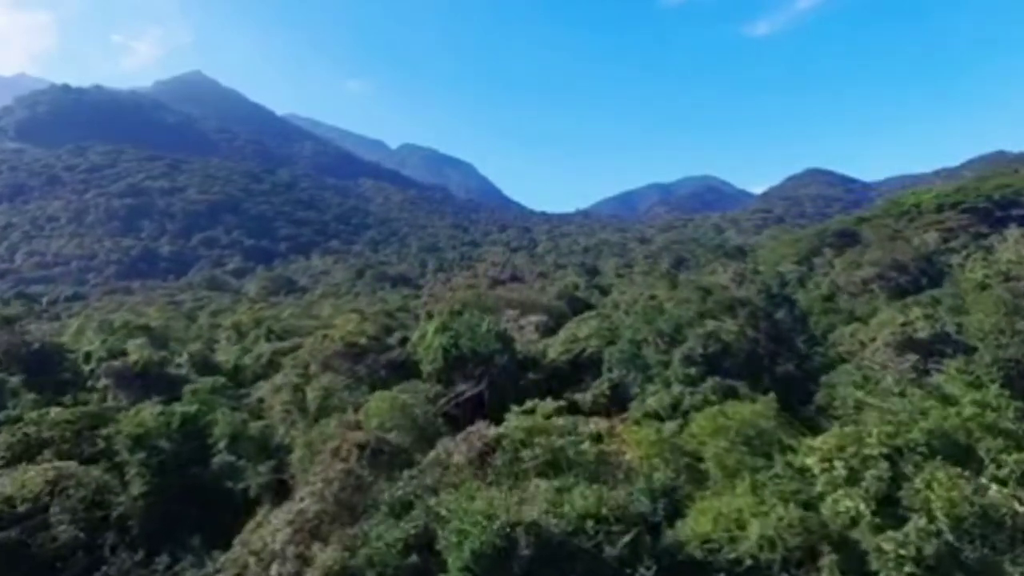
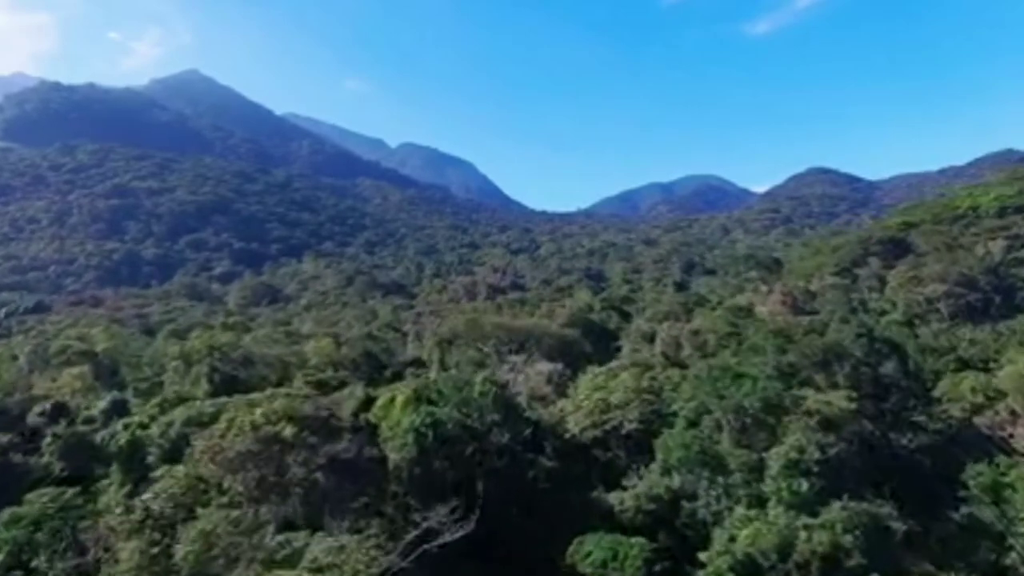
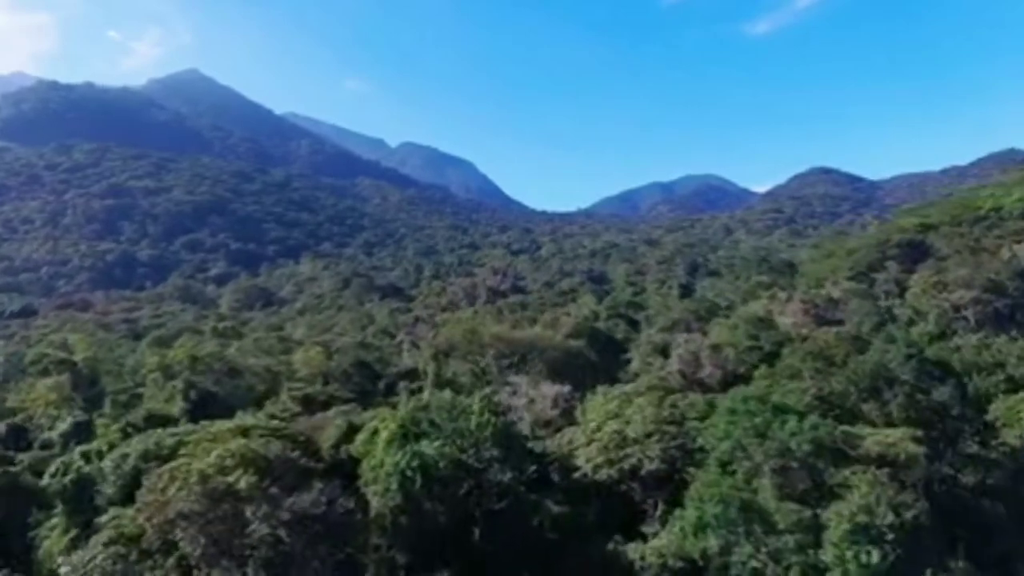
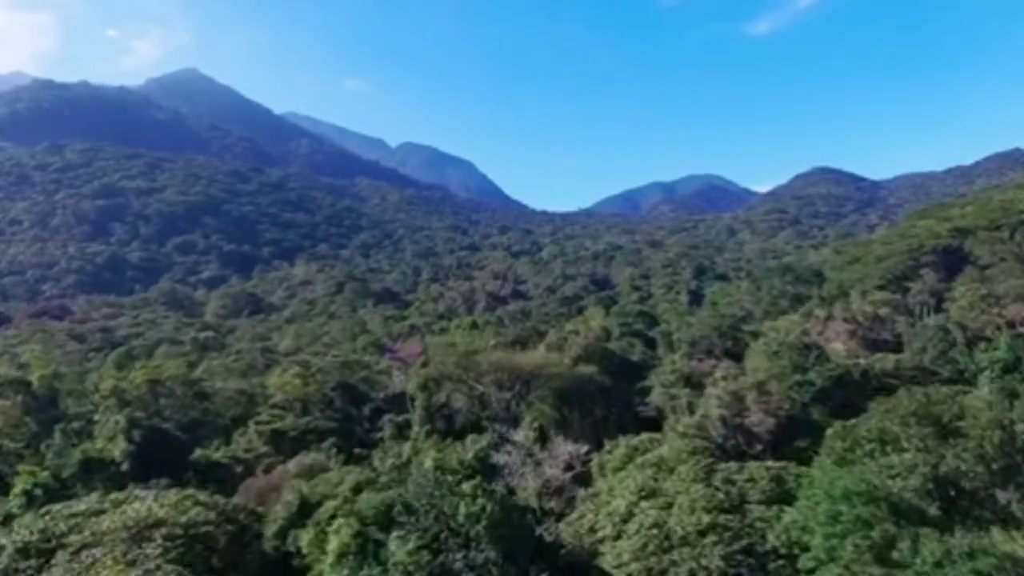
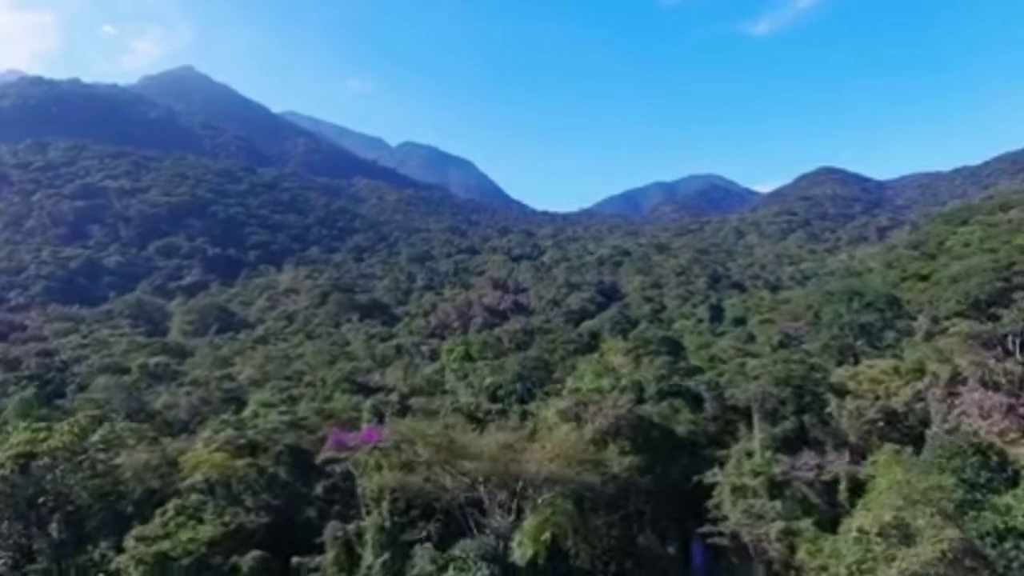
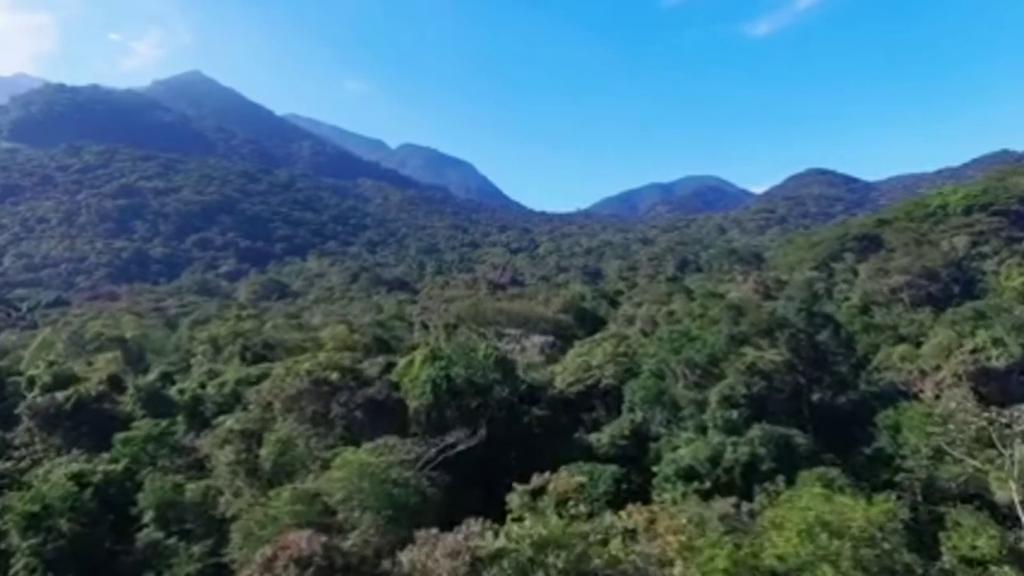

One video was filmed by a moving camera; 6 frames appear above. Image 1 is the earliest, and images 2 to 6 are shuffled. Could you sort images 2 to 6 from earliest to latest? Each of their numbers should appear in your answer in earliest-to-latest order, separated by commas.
6, 2, 3, 4, 5
